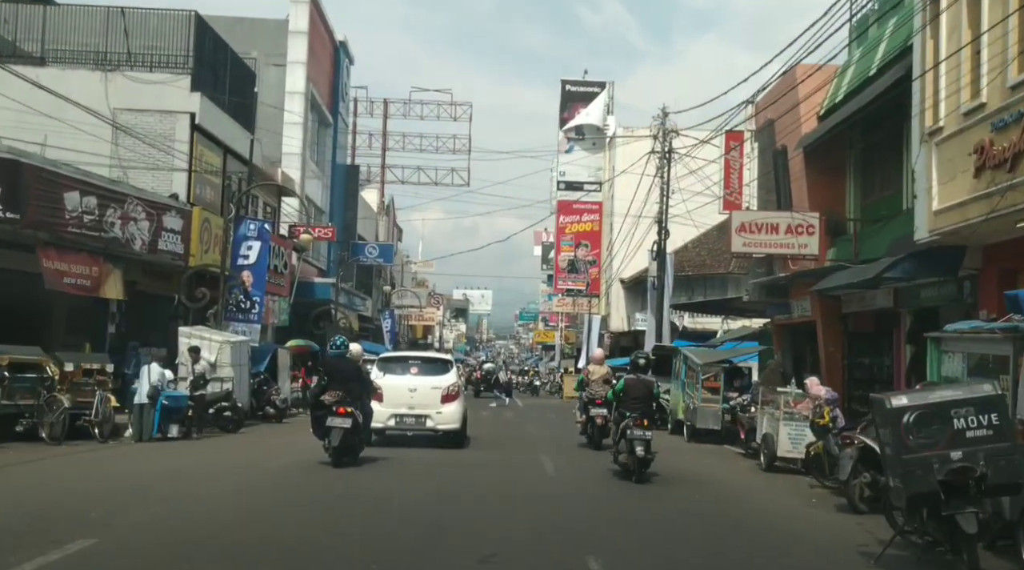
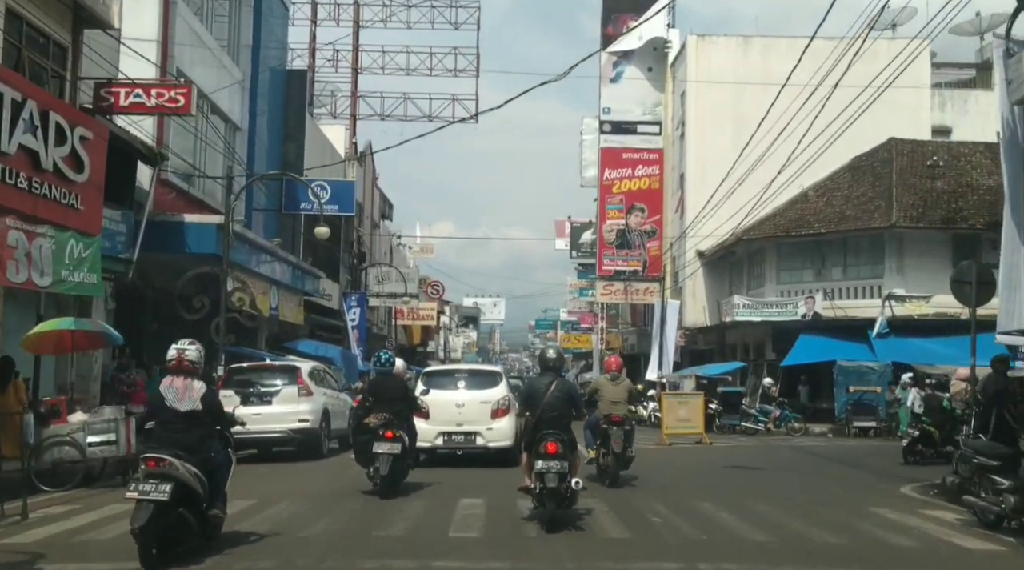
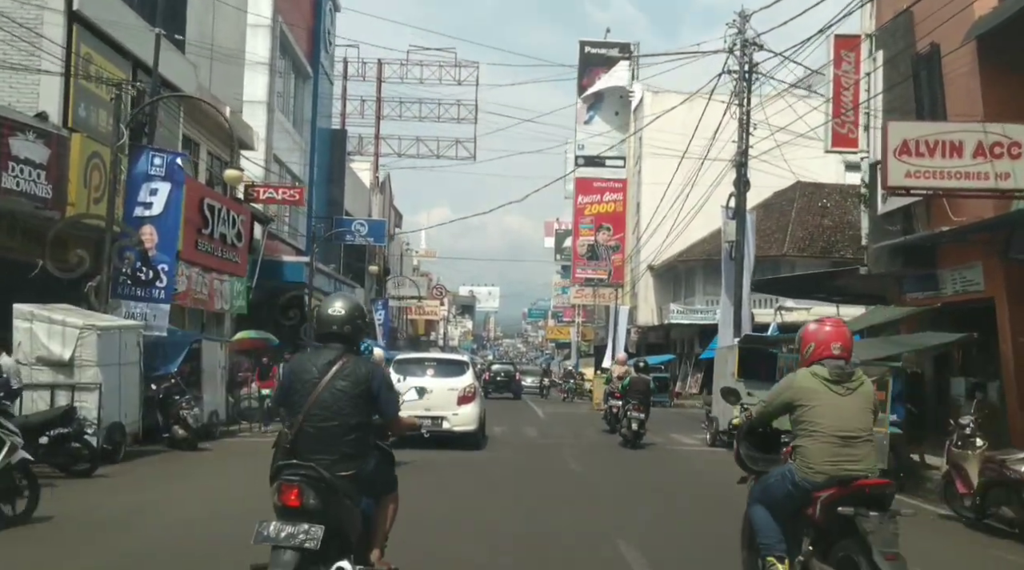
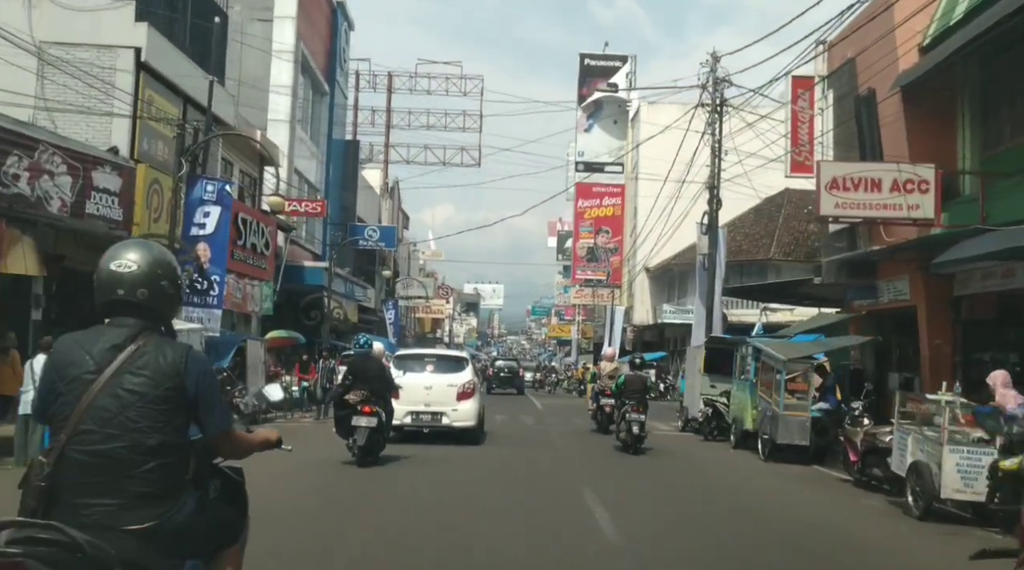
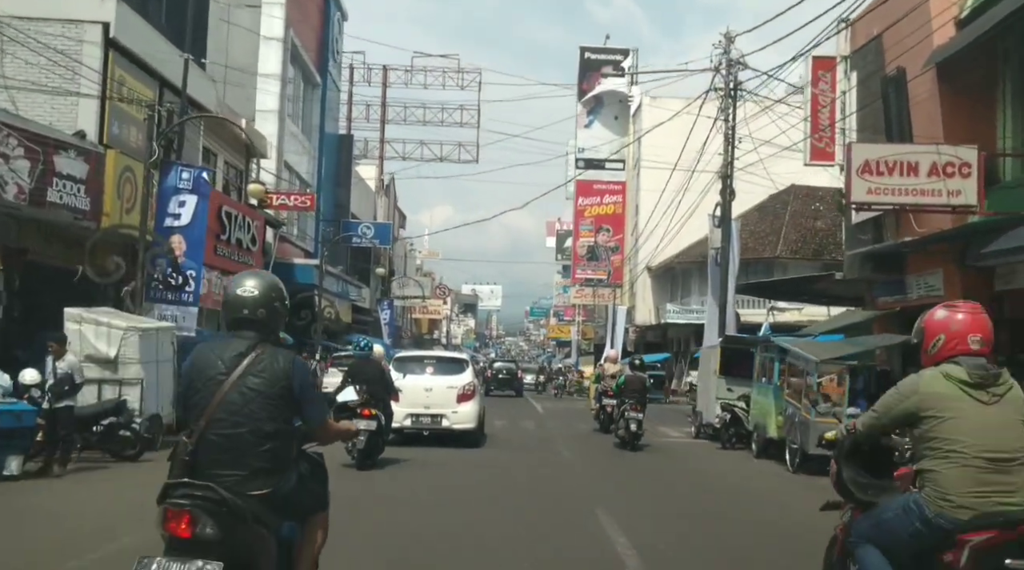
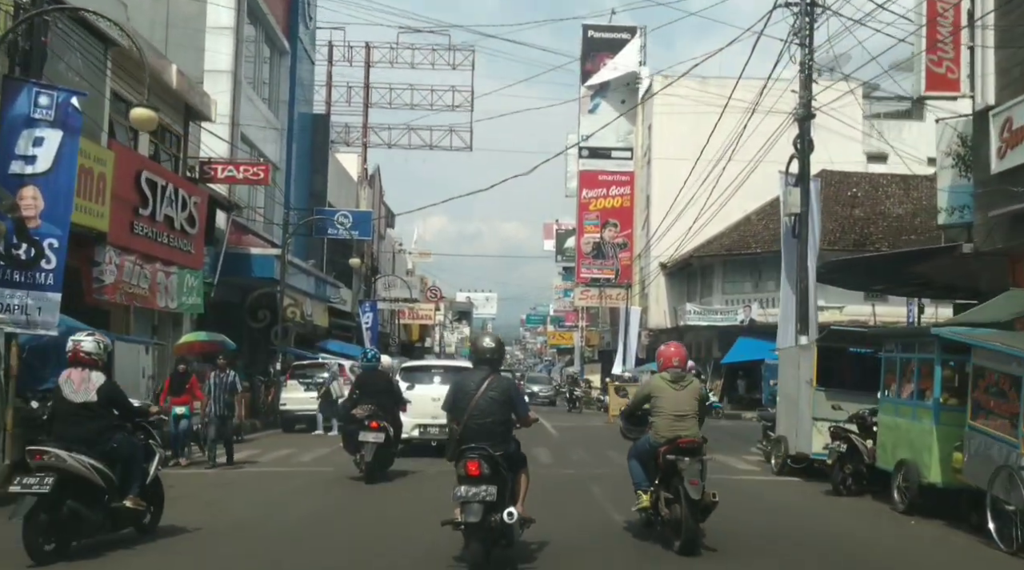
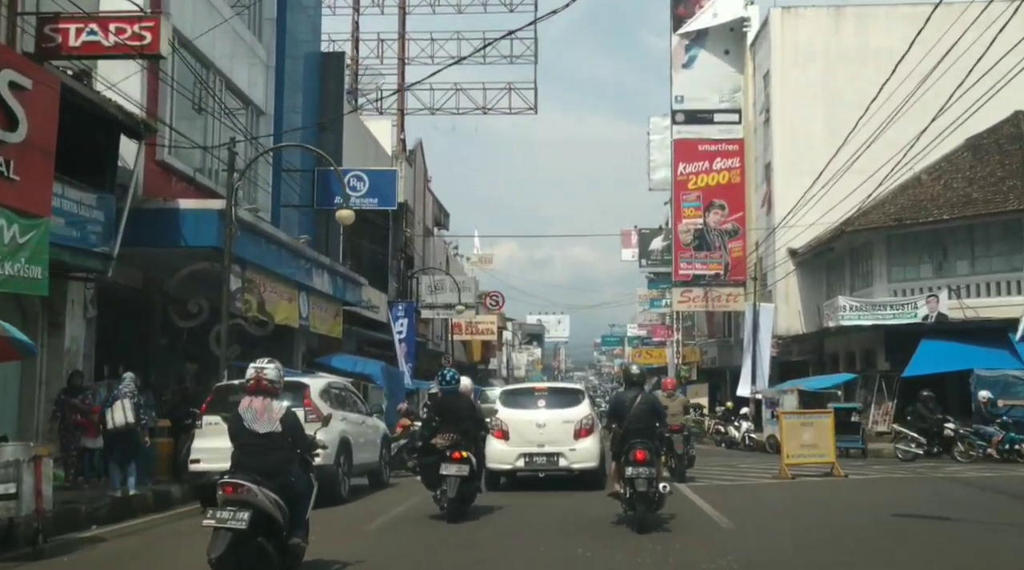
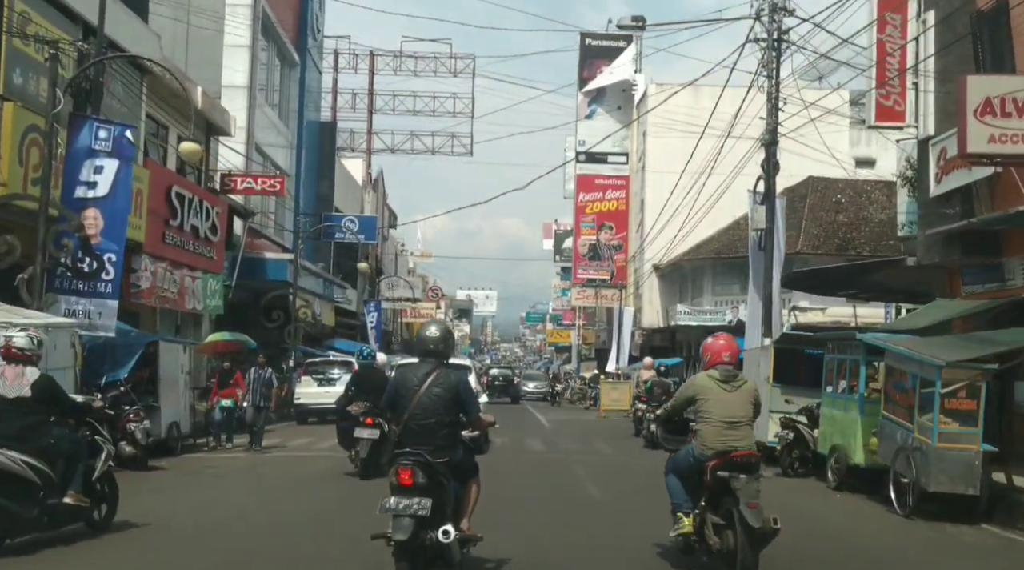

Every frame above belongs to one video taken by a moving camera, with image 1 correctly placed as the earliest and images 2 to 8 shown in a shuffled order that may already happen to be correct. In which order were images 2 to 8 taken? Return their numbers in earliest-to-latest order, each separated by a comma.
4, 5, 3, 8, 6, 2, 7
